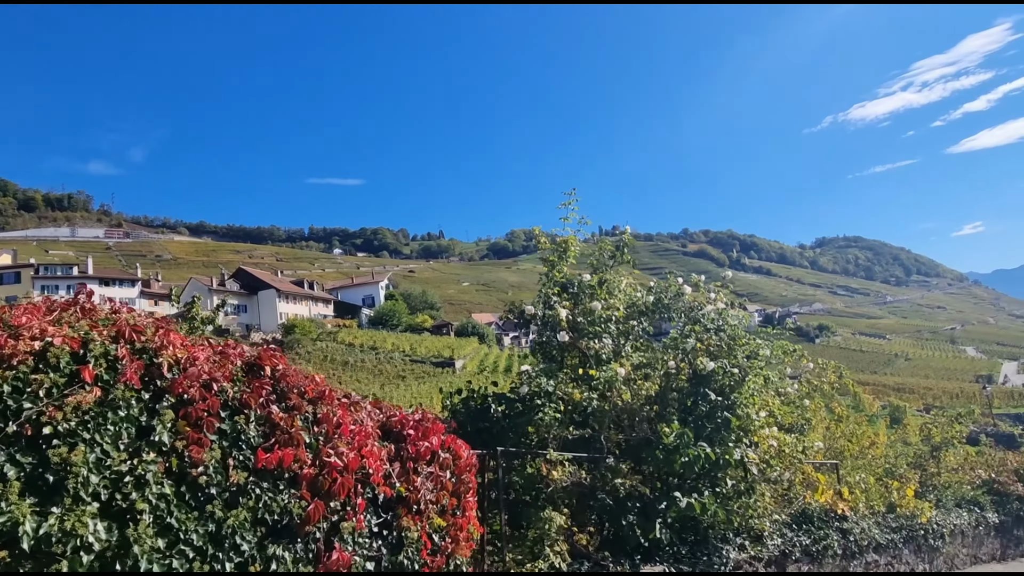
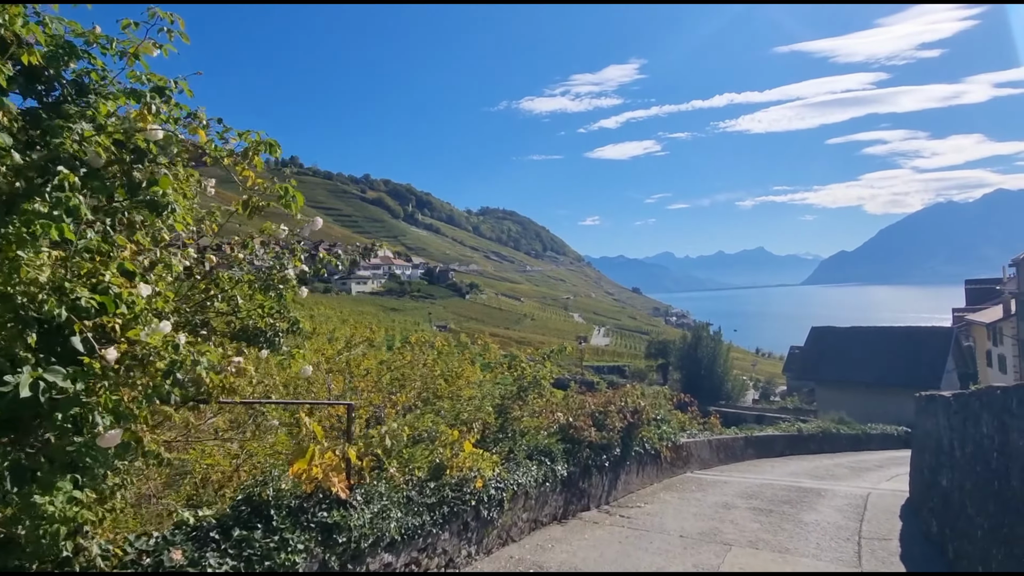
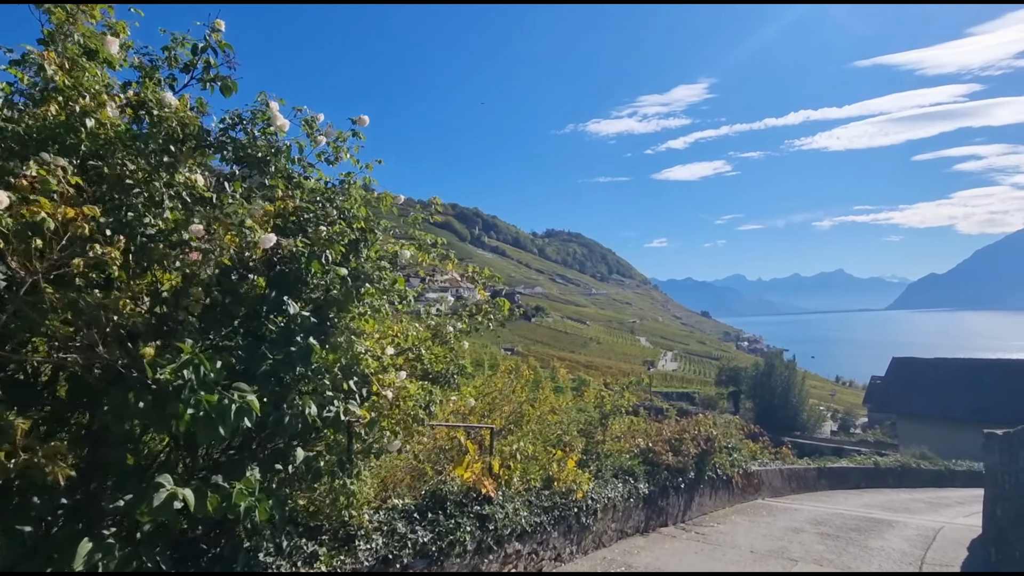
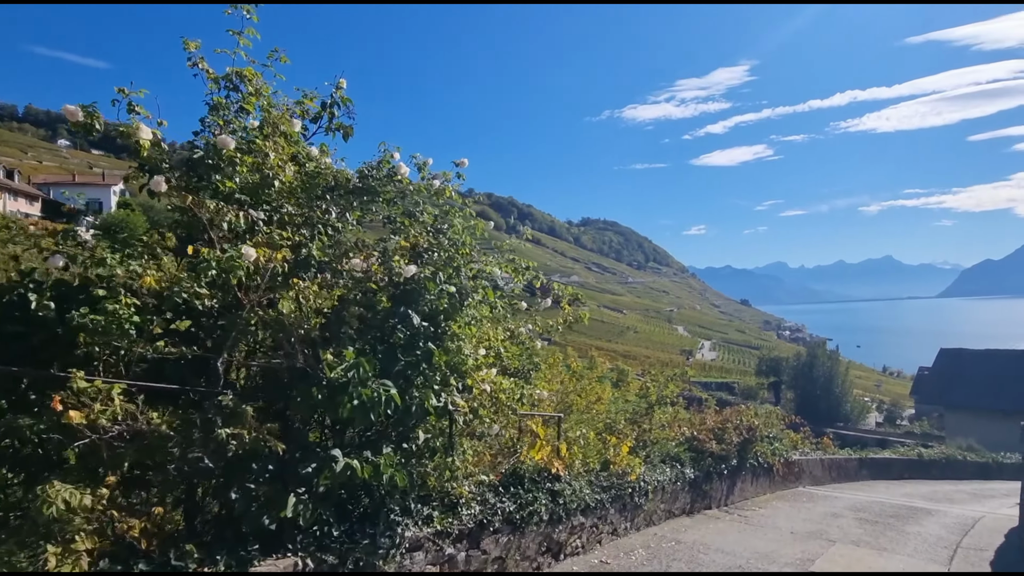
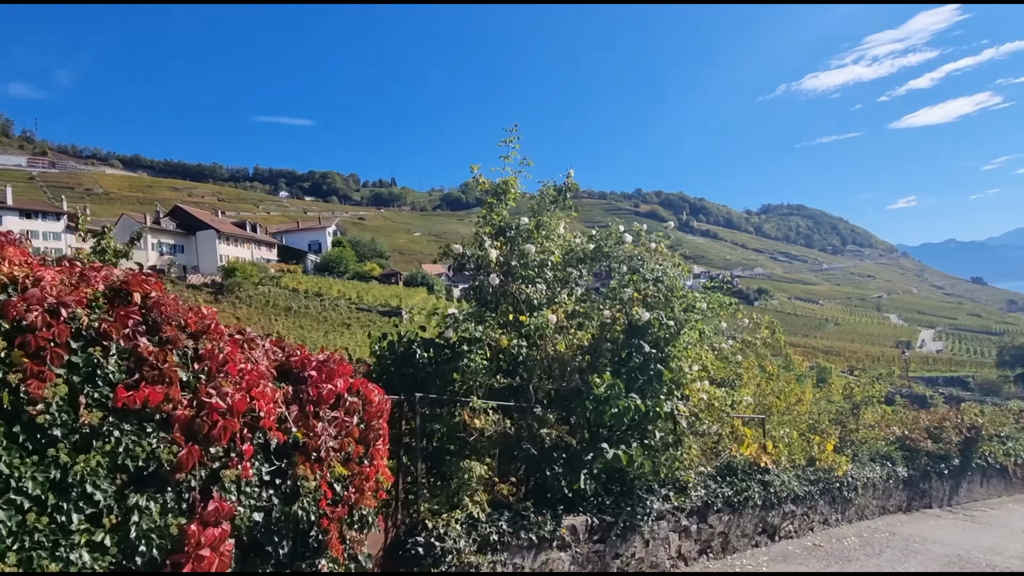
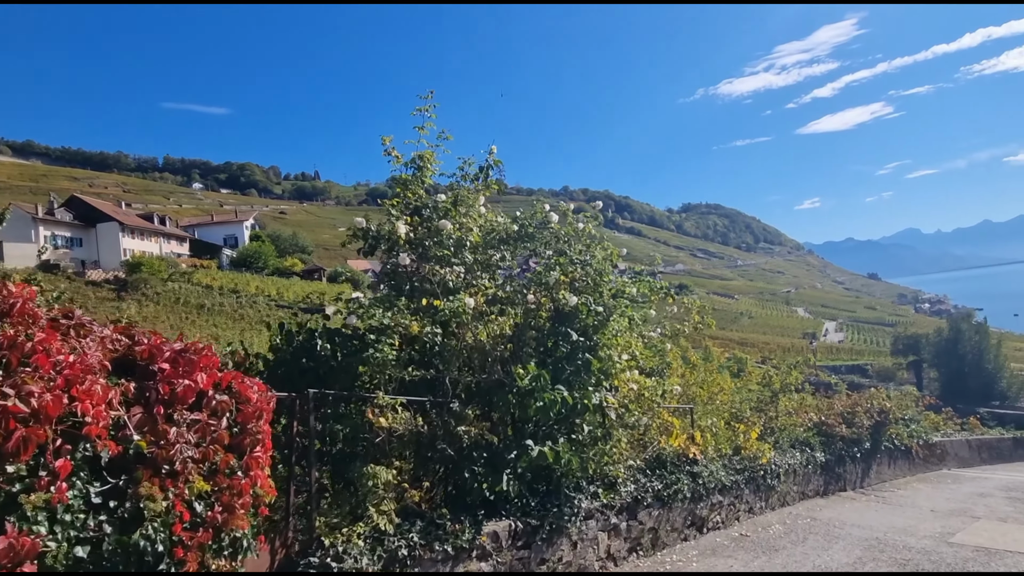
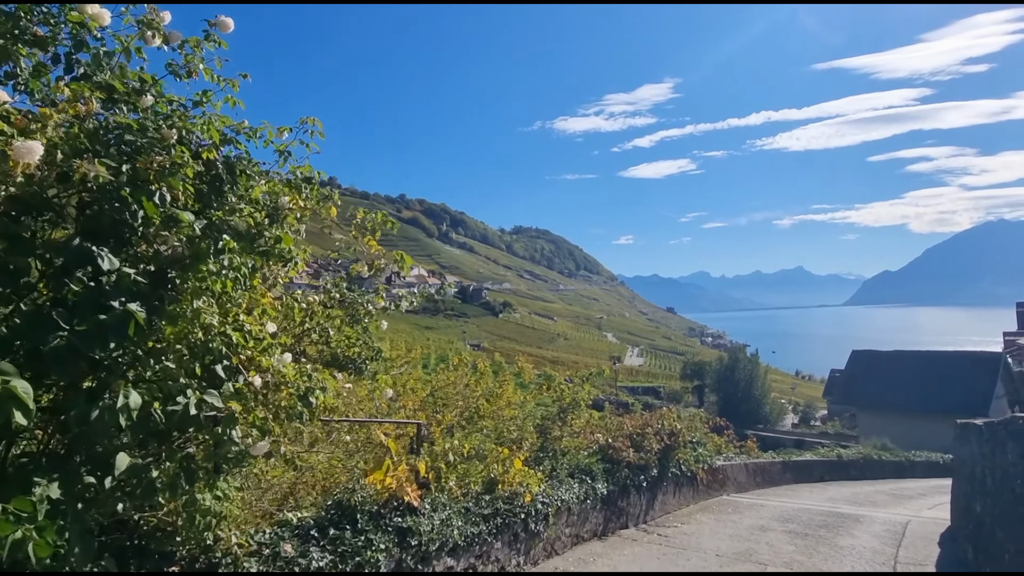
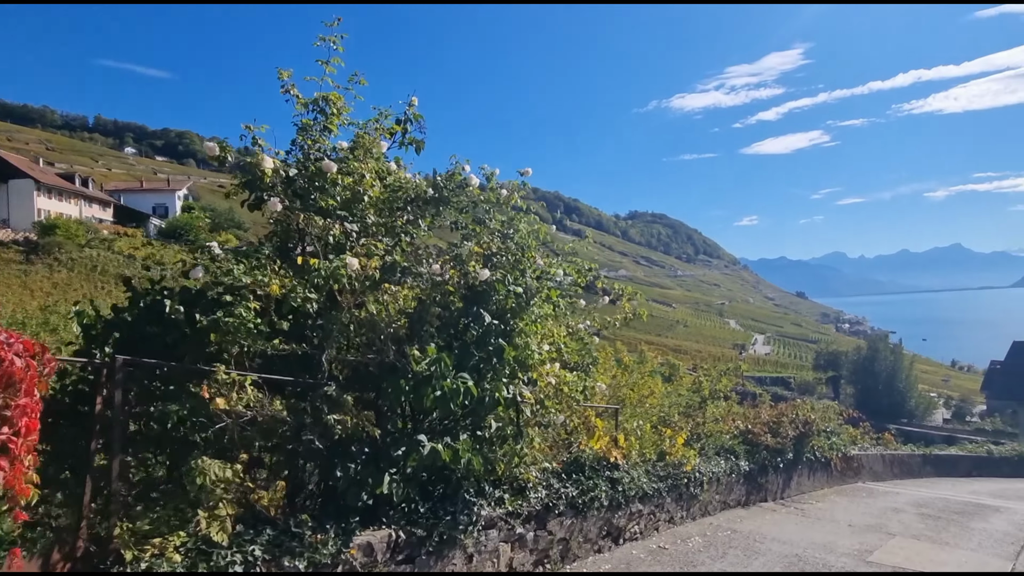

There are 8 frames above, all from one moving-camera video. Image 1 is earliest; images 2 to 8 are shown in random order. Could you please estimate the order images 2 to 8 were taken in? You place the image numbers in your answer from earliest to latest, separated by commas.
5, 6, 8, 4, 3, 7, 2
